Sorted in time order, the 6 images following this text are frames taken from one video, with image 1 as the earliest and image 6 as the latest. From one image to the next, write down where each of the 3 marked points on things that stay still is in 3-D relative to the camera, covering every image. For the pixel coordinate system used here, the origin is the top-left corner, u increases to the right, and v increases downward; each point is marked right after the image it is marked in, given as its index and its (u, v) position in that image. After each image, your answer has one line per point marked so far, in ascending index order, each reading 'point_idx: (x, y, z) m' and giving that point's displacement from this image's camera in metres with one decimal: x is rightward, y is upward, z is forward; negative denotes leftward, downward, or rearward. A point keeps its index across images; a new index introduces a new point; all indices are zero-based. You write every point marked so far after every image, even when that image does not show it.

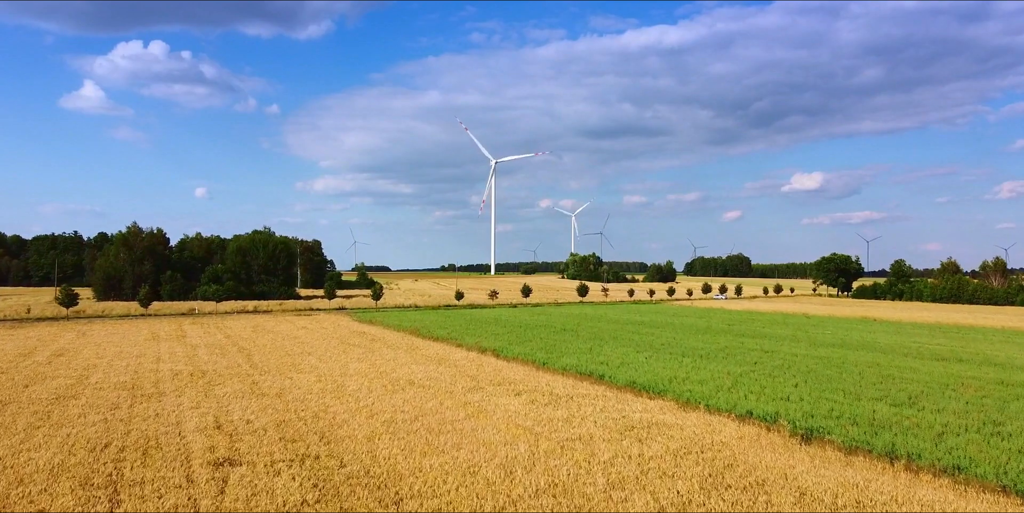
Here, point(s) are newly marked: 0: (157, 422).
0: (-8.9, -4.2, +15.4) m
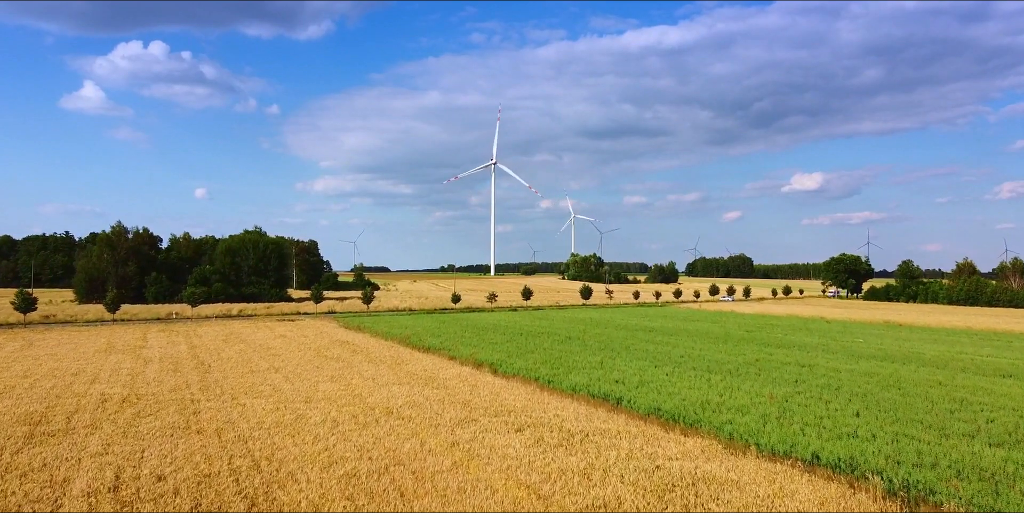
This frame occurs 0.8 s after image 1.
0: (-8.9, -4.2, +11.5) m
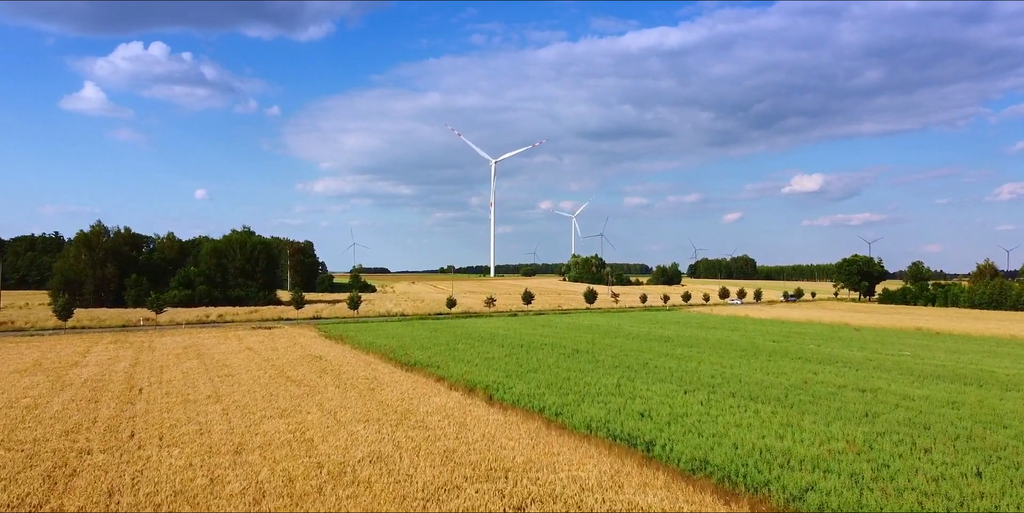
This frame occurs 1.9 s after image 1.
0: (-9.0, -4.2, +6.8) m
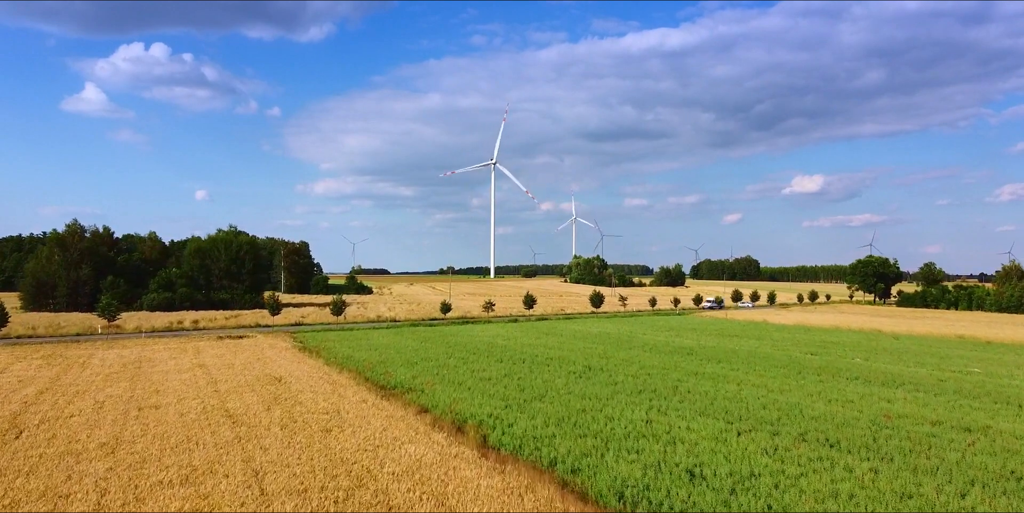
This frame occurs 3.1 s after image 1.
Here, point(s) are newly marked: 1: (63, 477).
0: (-9.0, -4.1, +1.7) m
1: (-9.1, -4.5, +12.5) m
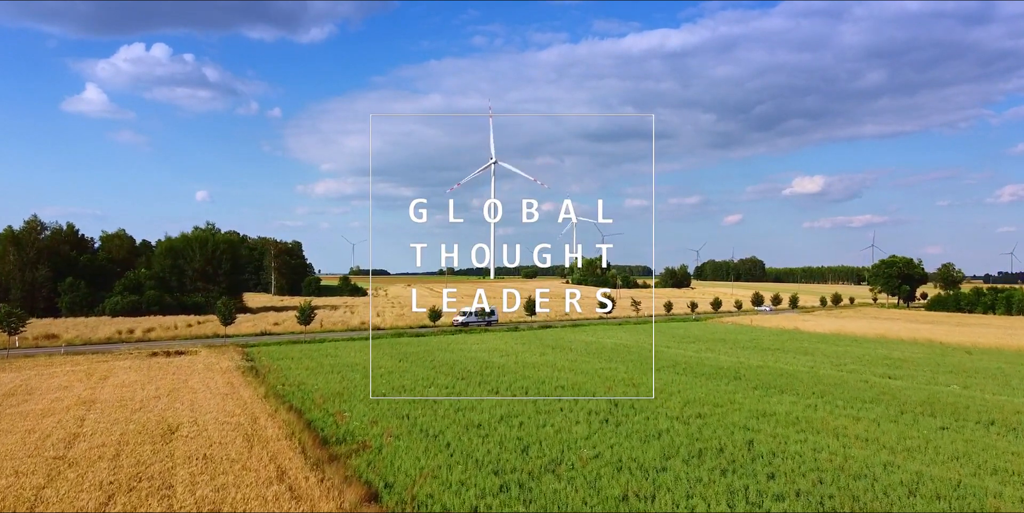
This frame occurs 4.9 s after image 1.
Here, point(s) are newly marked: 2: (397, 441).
0: (-9.0, -4.0, -5.8) m
1: (-9.1, -4.3, +5.1) m
2: (-3.0, -4.9, +16.6) m
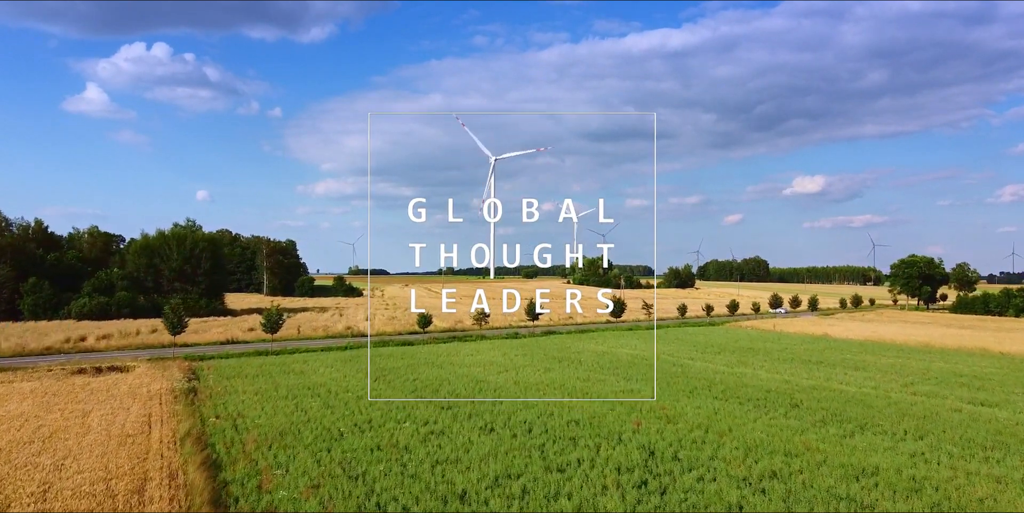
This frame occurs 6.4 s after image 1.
0: (-9.0, -3.9, -11.4) m
1: (-9.1, -4.2, -0.6) m
2: (-3.1, -4.8, +11.0) m
